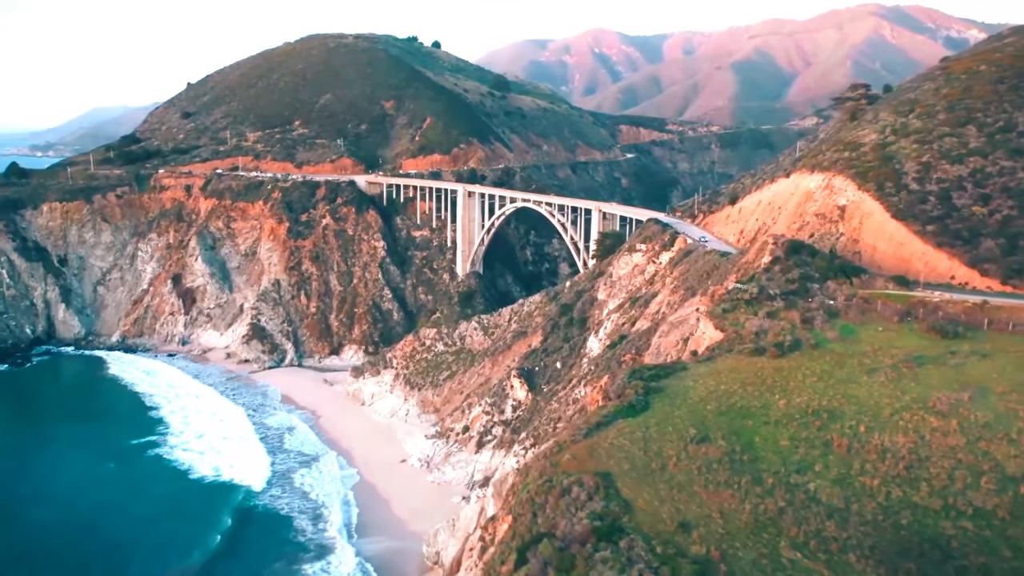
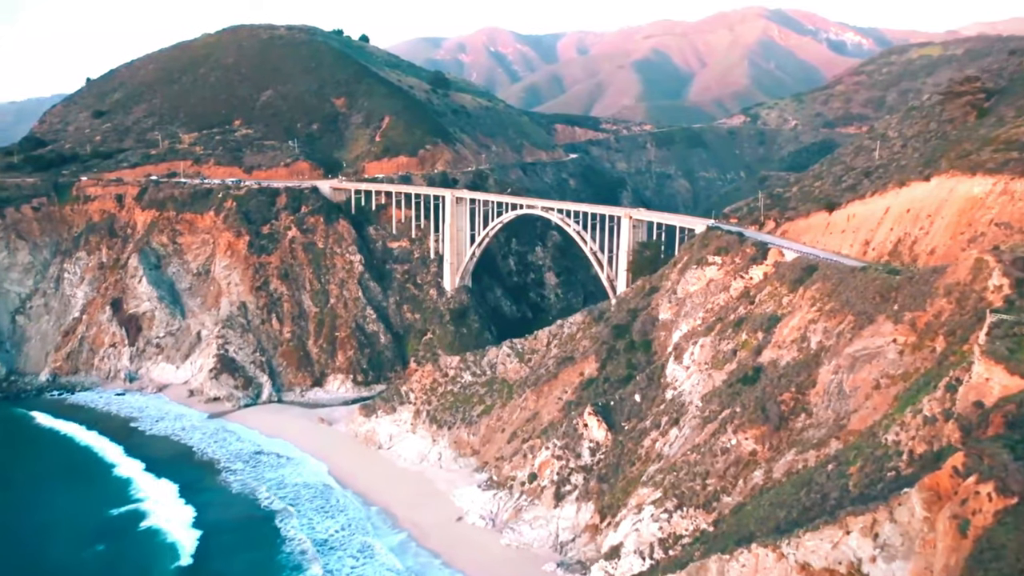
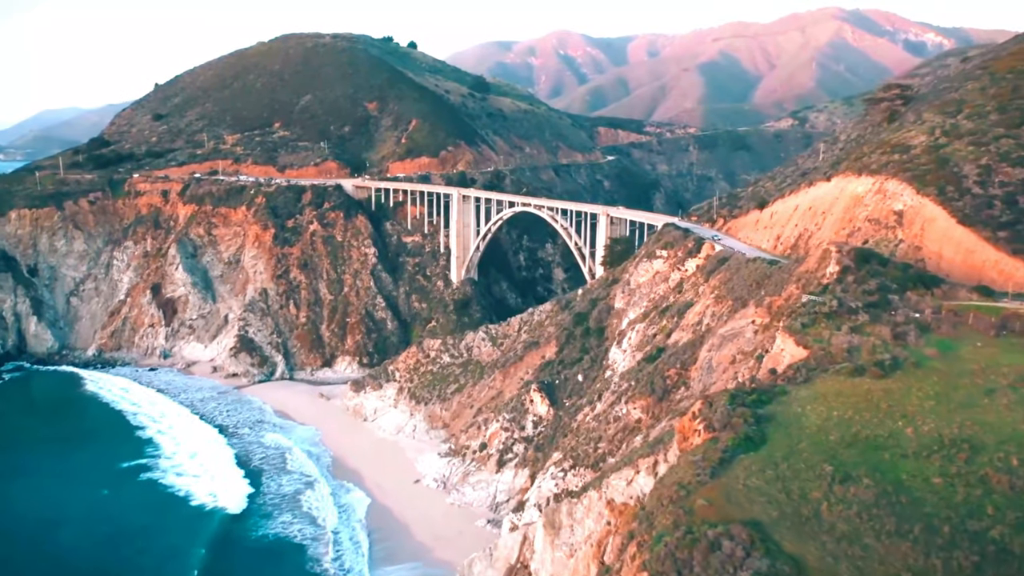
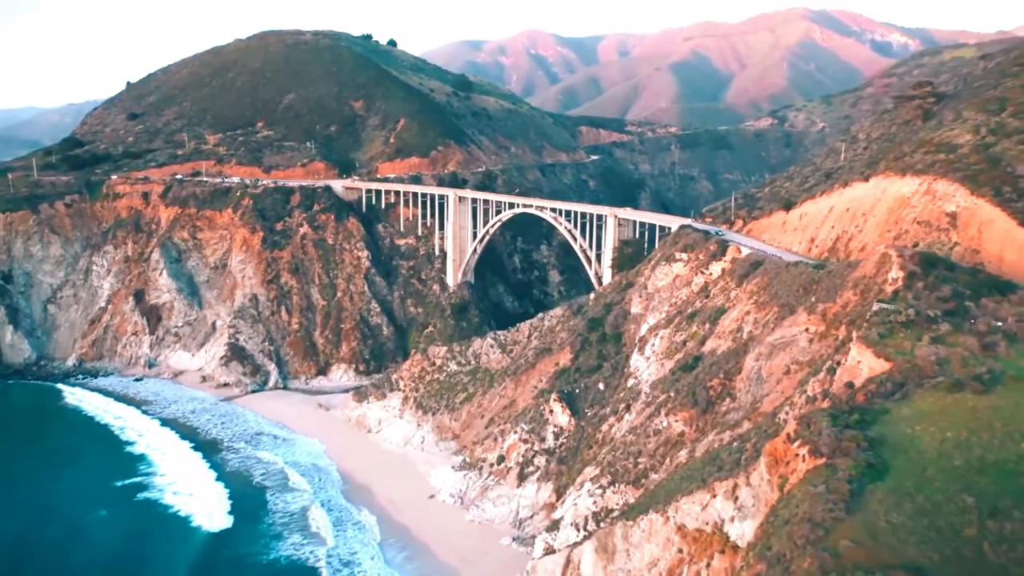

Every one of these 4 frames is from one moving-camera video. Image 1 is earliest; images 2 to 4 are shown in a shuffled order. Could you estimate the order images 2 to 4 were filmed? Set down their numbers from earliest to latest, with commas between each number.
3, 4, 2
